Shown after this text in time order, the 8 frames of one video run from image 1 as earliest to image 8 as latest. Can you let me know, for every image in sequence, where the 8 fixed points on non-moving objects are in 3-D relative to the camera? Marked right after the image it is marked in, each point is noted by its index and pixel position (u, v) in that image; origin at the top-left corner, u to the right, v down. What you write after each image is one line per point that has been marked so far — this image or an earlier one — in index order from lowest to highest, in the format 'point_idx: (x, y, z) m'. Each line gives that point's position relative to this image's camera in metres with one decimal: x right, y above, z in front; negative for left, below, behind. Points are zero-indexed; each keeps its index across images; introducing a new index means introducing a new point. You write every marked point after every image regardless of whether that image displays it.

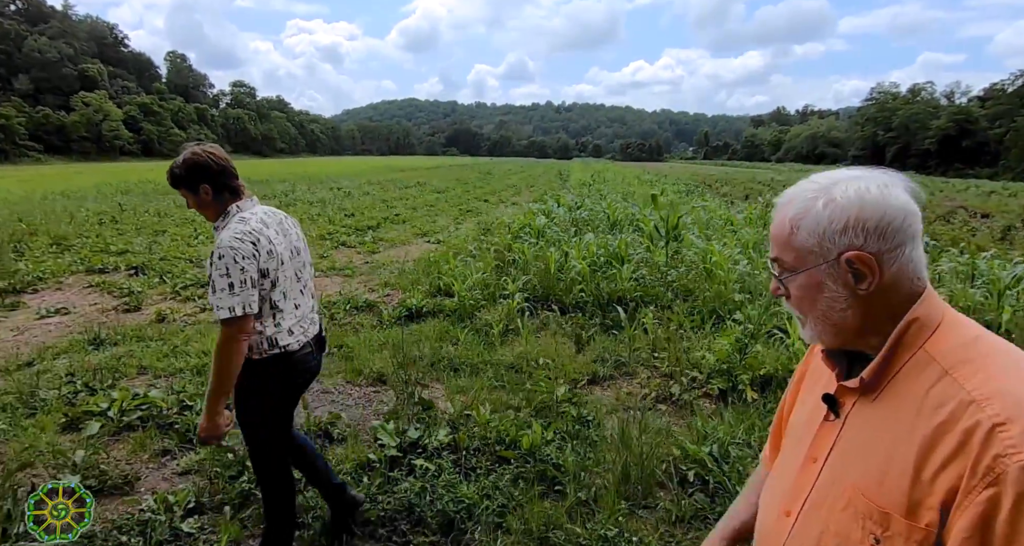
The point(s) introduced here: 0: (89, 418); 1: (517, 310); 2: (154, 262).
0: (-2.7, -0.9, +3.5) m
1: (+0.1, -0.4, +5.9) m
2: (-5.4, +0.2, +8.3) m
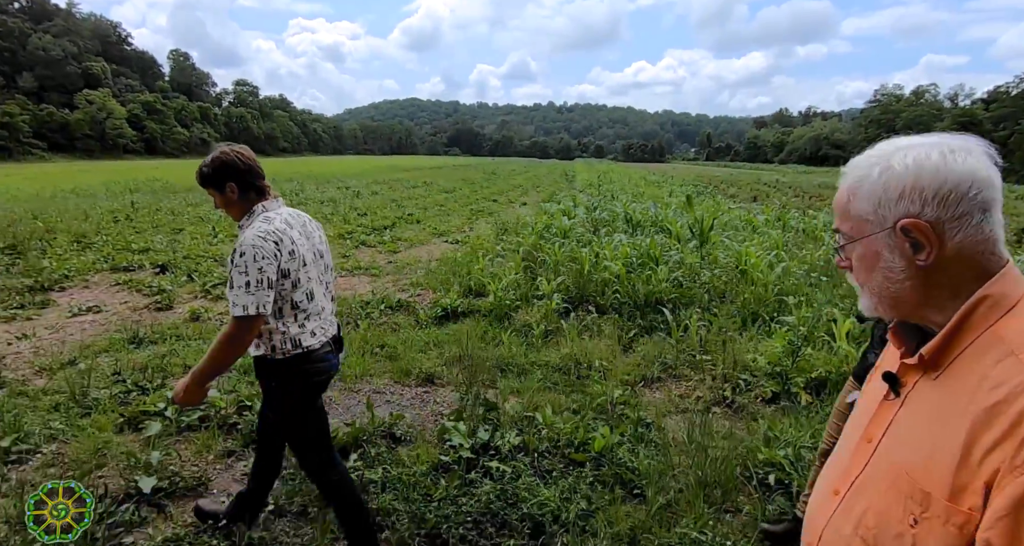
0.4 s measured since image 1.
0: (-2.3, -0.9, +3.5) m
1: (+0.5, -0.4, +5.8) m
2: (-5.0, +0.2, +8.3) m
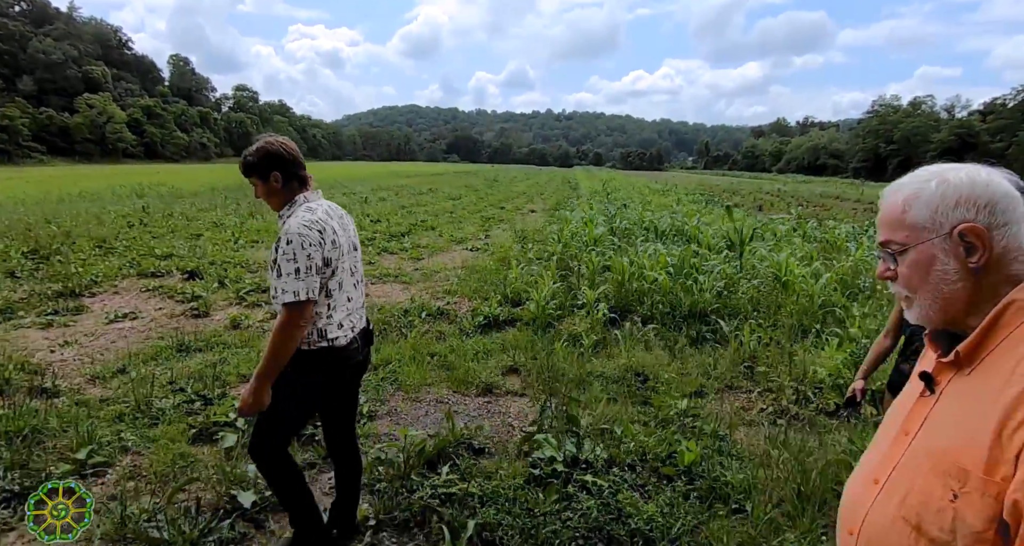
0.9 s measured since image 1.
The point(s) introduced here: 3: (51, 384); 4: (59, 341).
0: (-1.8, -1.0, +3.4) m
1: (+1.0, -0.5, +5.8) m
2: (-4.5, +0.1, +8.2) m
3: (-3.5, -0.8, +4.1) m
4: (-4.3, -0.6, +5.2) m
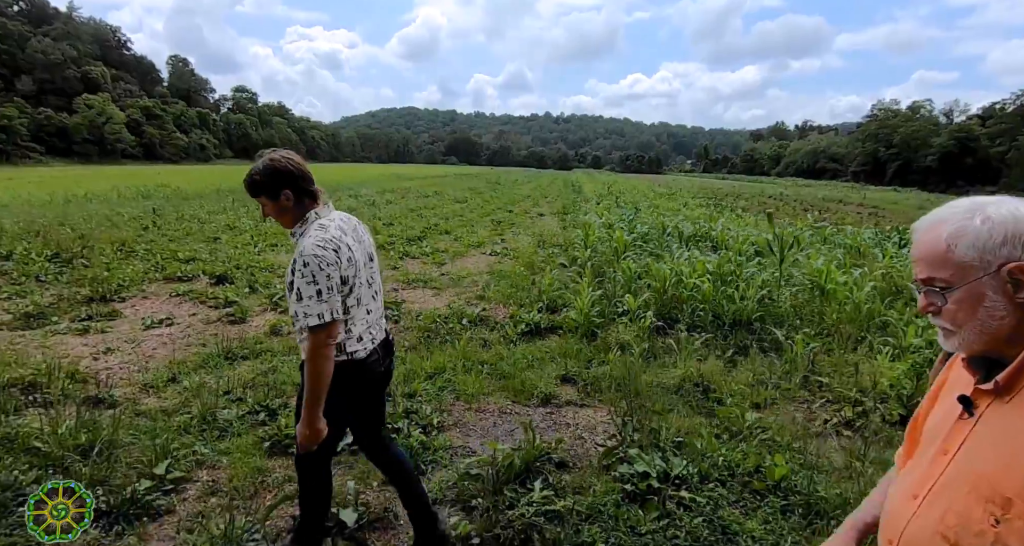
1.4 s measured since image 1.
0: (-1.3, -1.0, +3.3) m
1: (+1.4, -0.6, +5.7) m
2: (-4.1, 0.0, +8.1) m
3: (-3.0, -0.9, +4.0) m
4: (-3.8, -0.7, +5.2) m
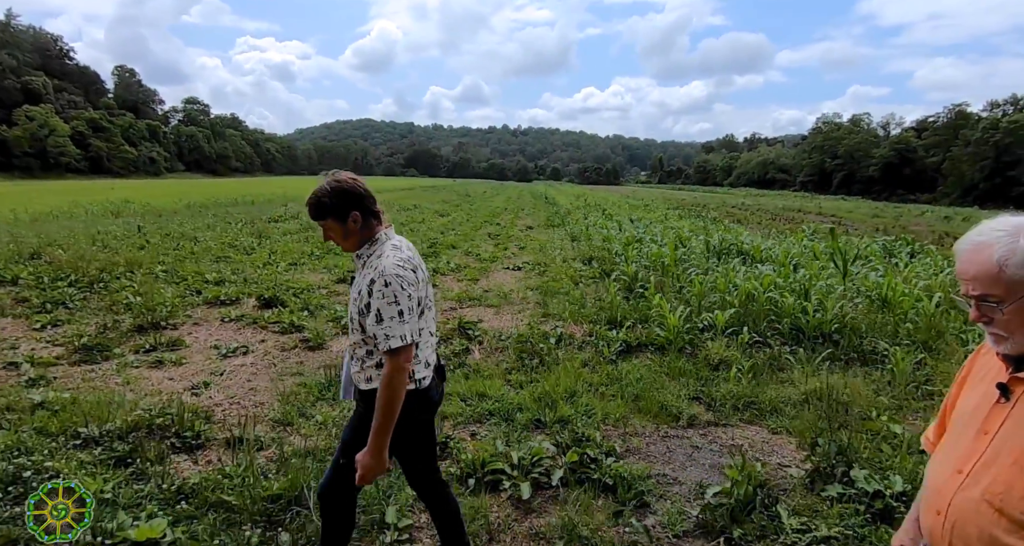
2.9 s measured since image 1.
0: (-0.1, -1.2, +3.2) m
1: (+2.4, -0.7, +5.8) m
2: (-3.3, -0.3, +7.7) m
3: (-1.8, -1.1, +3.7) m
4: (-2.8, -0.9, +4.8) m
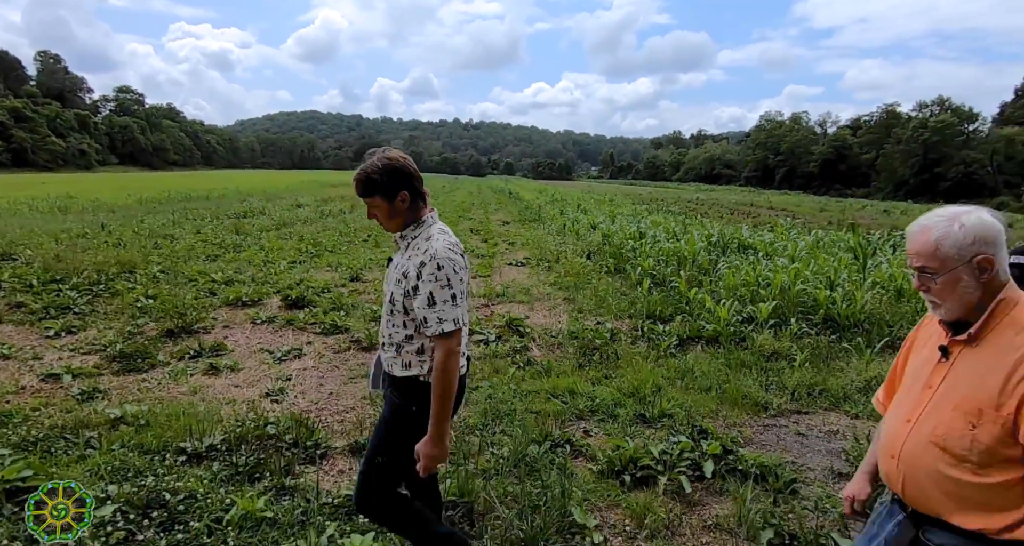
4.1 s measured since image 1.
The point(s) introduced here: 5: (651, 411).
0: (+0.7, -1.2, +3.2) m
1: (+3.0, -0.6, +6.0) m
2: (-2.9, -0.3, +7.4) m
3: (-1.0, -1.1, +3.6) m
4: (-2.1, -0.9, +4.5) m
5: (+1.0, -1.0, +4.1) m
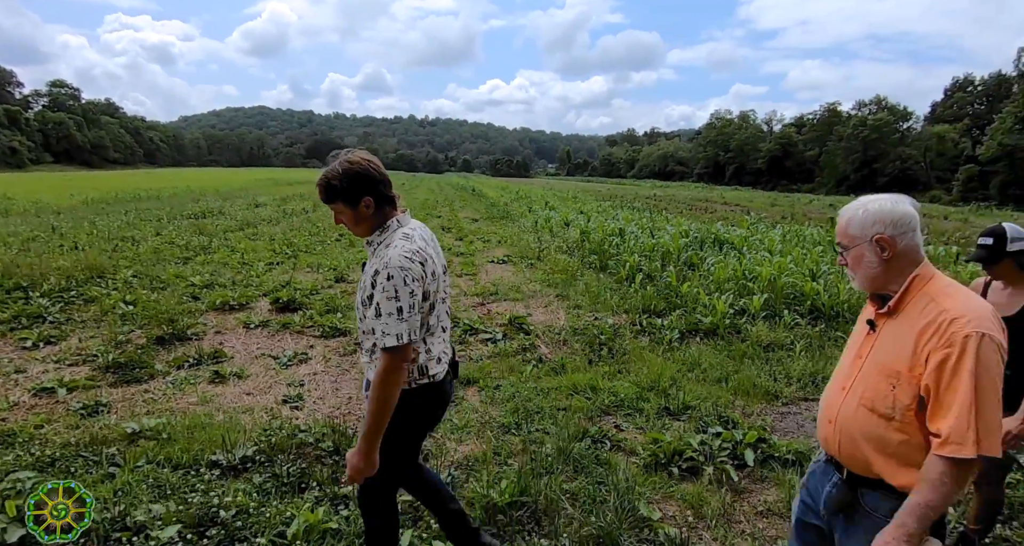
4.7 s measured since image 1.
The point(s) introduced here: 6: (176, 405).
0: (+1.0, -1.1, +3.3) m
1: (+3.1, -0.6, +6.2) m
2: (-2.9, -0.3, +7.2) m
3: (-0.8, -1.1, +3.5) m
4: (-1.9, -1.0, +4.4) m
5: (+1.2, -1.0, +4.2) m
6: (-2.5, -1.0, +4.1) m
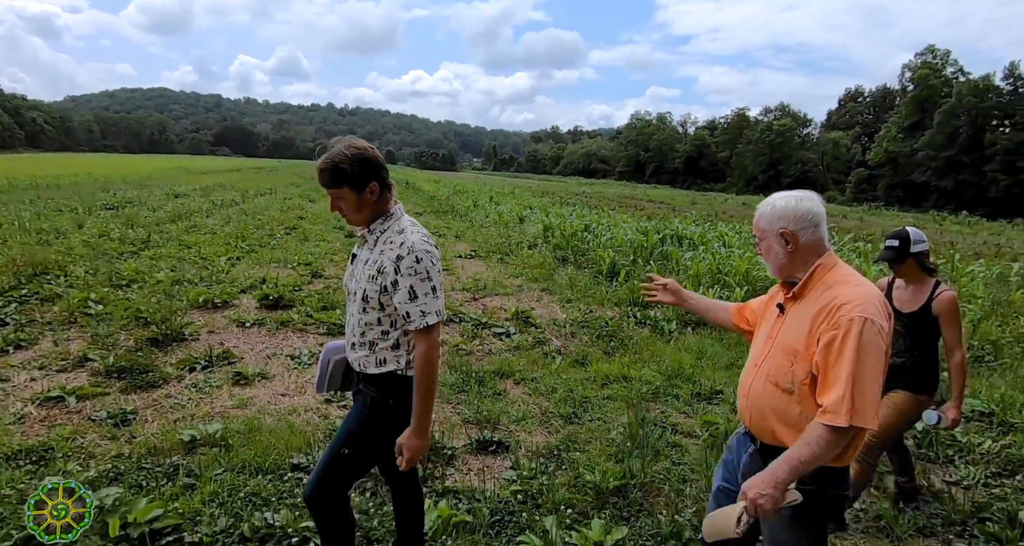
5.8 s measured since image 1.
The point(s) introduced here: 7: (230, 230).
0: (+1.5, -1.1, +3.5) m
1: (+3.1, -0.5, +6.8) m
2: (-2.9, -0.2, +6.9) m
3: (-0.3, -1.1, +3.6) m
4: (-1.5, -0.9, +4.3) m
5: (+1.6, -1.0, +4.5) m
6: (-2.1, -1.0, +3.9) m
7: (-6.8, +1.0, +13.2) m
